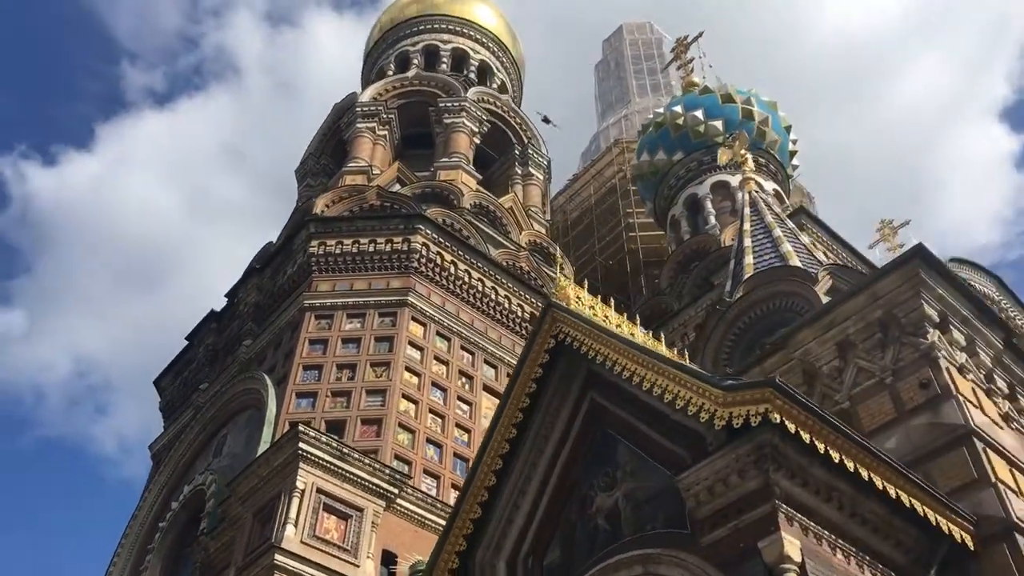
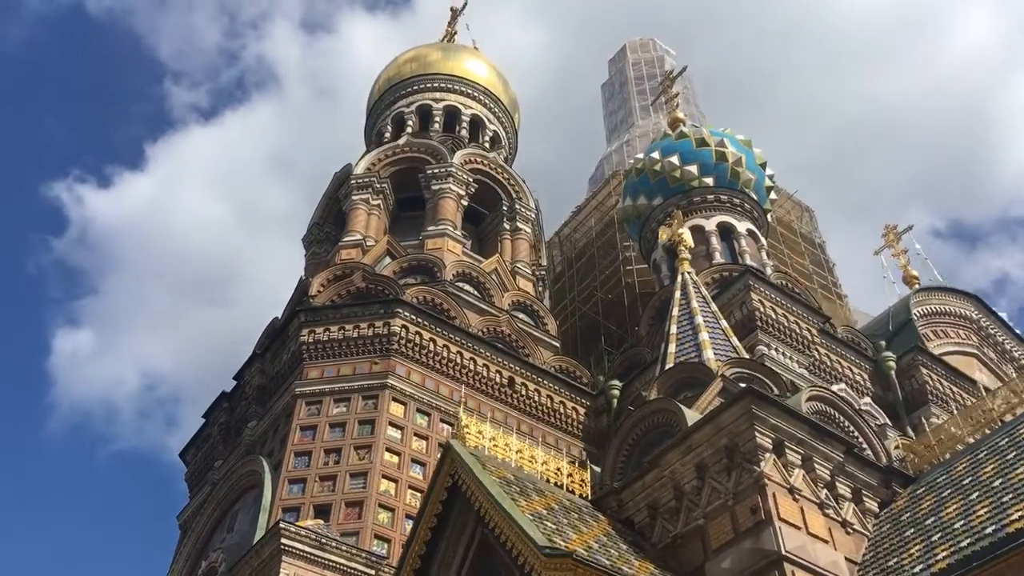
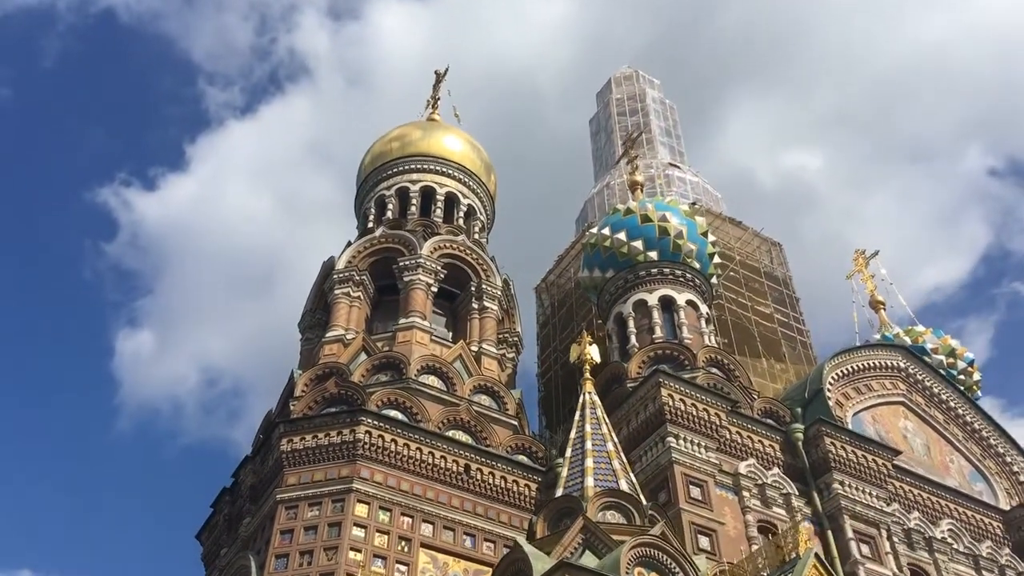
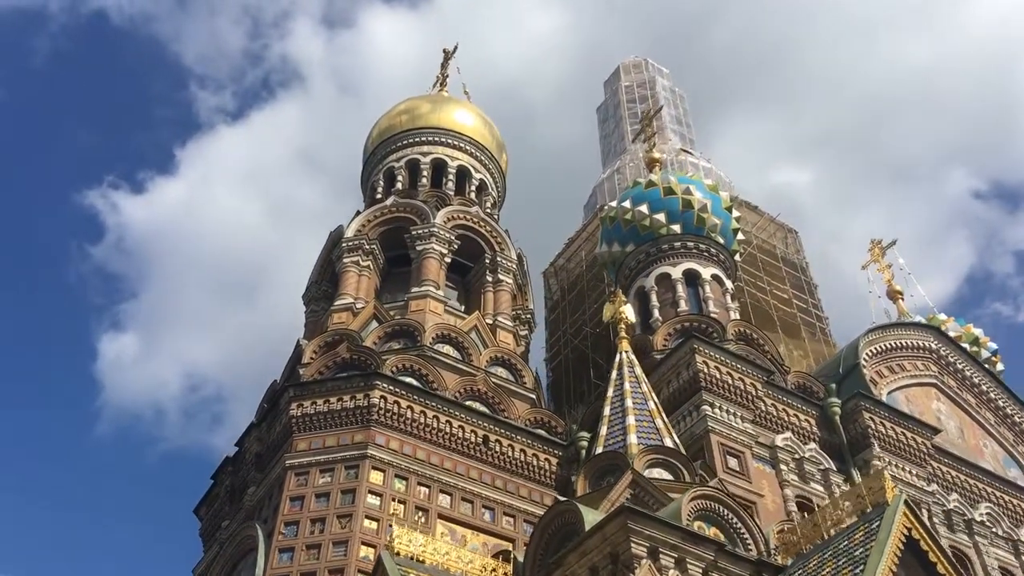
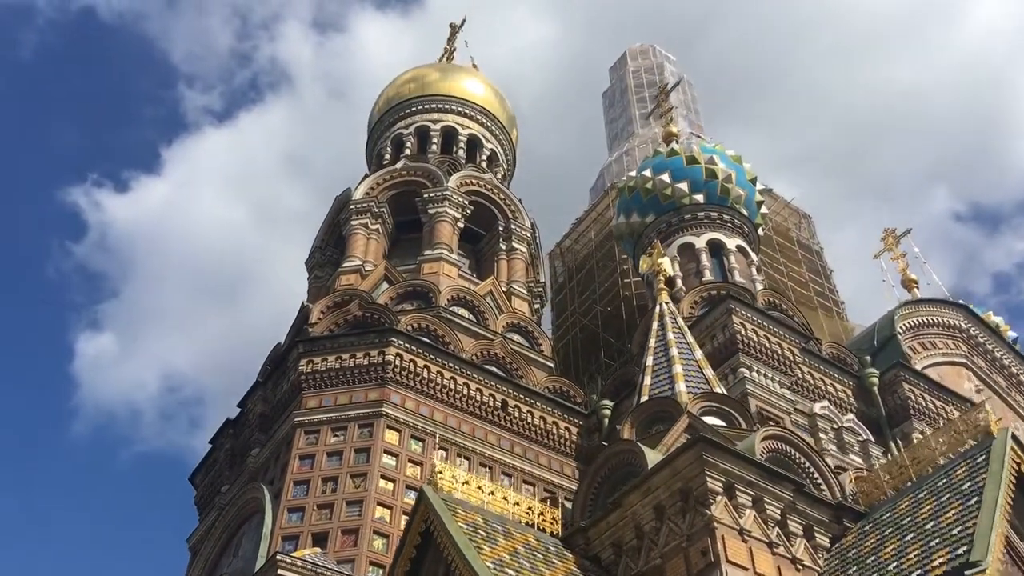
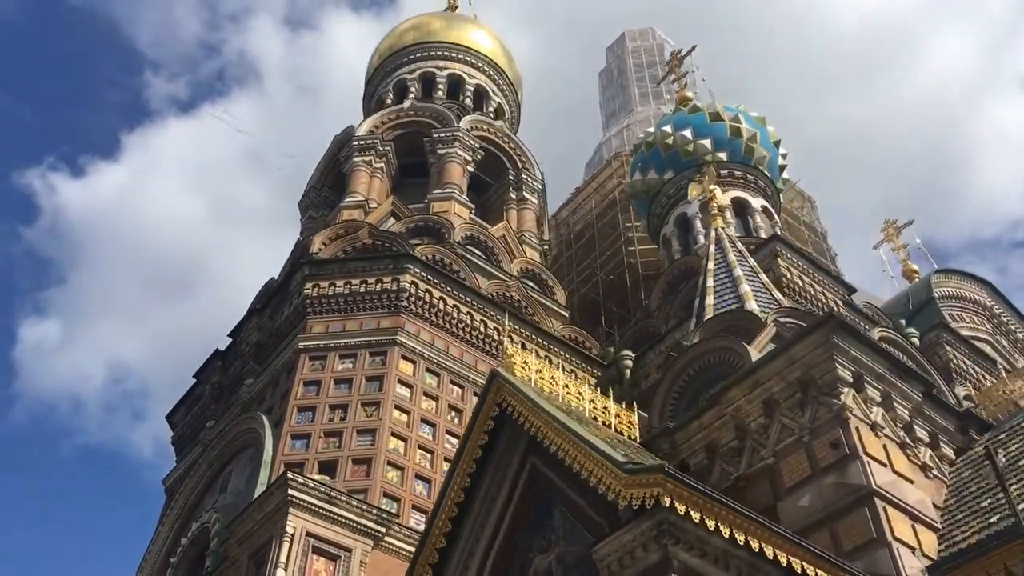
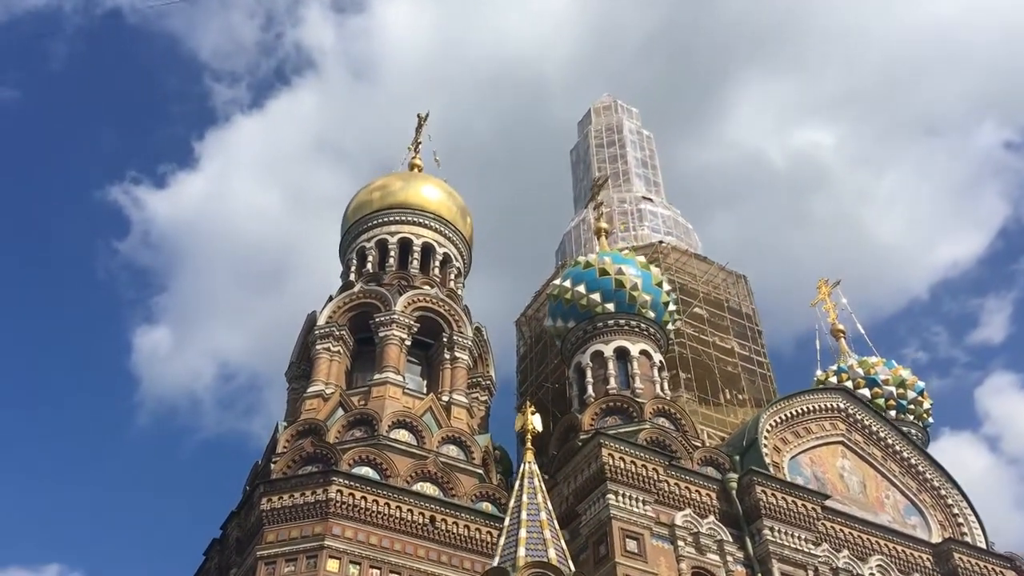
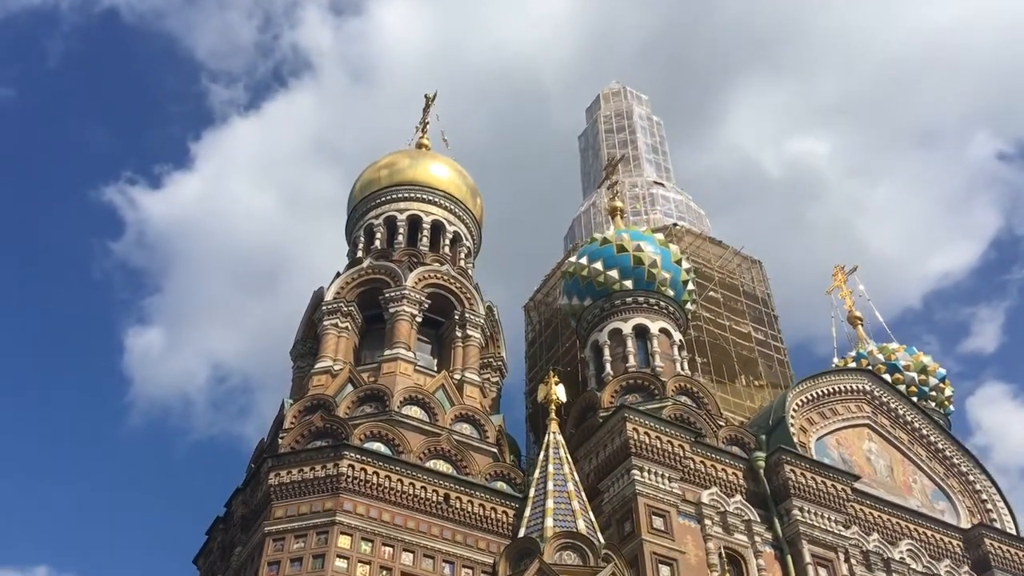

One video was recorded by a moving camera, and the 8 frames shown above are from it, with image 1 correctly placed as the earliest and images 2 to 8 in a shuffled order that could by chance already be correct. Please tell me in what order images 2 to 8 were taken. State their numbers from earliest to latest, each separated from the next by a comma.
6, 2, 5, 4, 3, 8, 7
